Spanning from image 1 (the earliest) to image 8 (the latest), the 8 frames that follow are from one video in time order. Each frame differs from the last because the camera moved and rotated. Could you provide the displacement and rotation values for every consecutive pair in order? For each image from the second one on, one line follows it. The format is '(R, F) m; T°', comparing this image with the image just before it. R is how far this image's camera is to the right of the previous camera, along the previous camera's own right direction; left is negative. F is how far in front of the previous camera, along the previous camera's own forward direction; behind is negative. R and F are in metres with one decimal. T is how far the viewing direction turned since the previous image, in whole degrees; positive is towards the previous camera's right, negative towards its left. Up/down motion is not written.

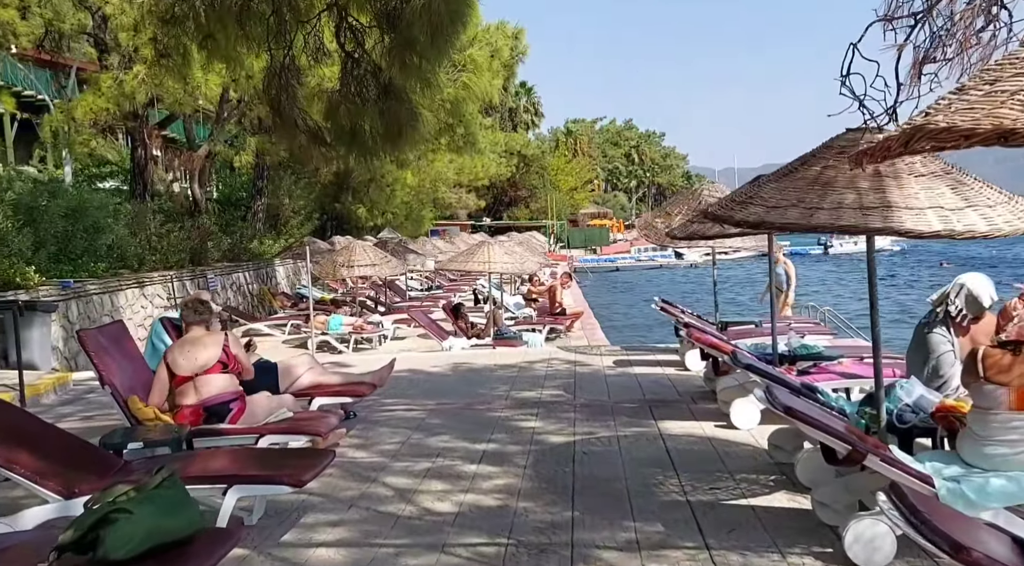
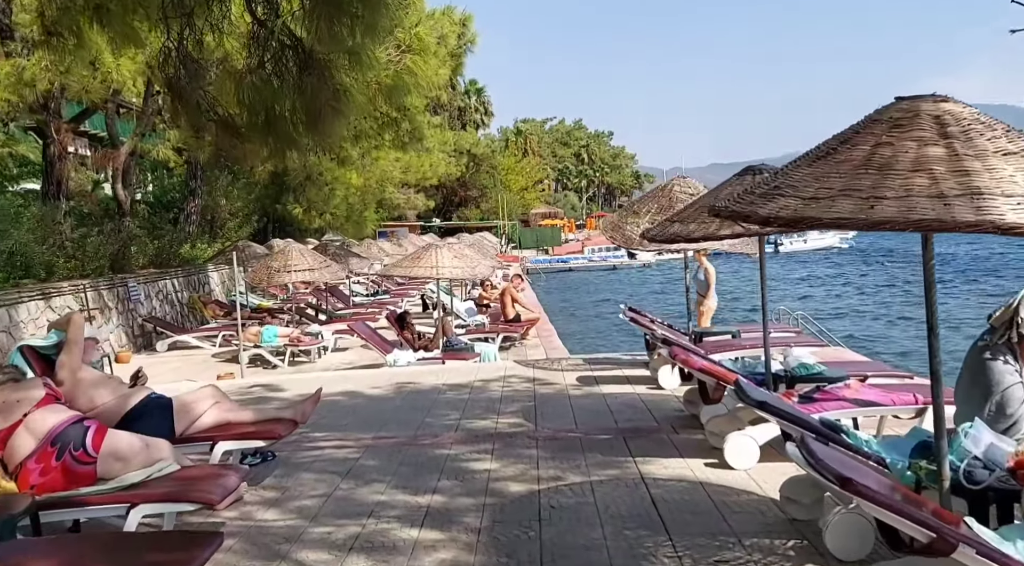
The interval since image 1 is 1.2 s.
(0.0, +1.0) m; +3°
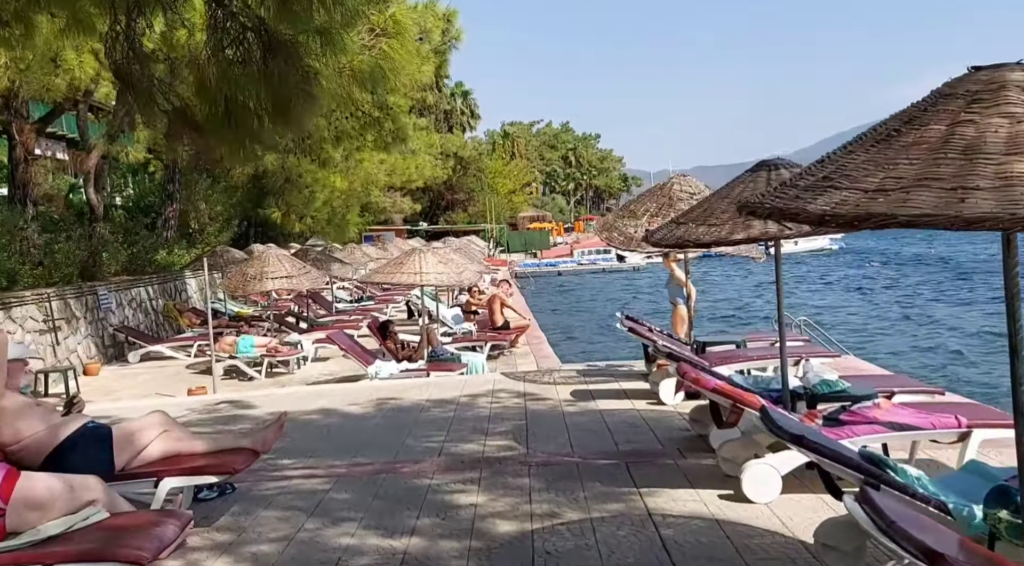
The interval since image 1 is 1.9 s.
(0.0, +0.6) m; +1°
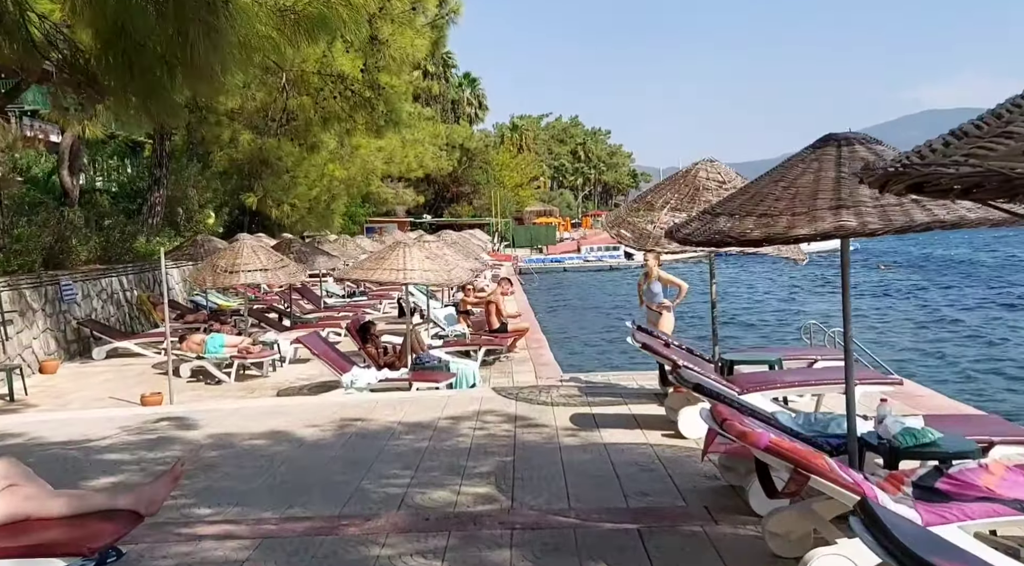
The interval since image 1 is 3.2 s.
(+0.1, +1.2) m; 0°
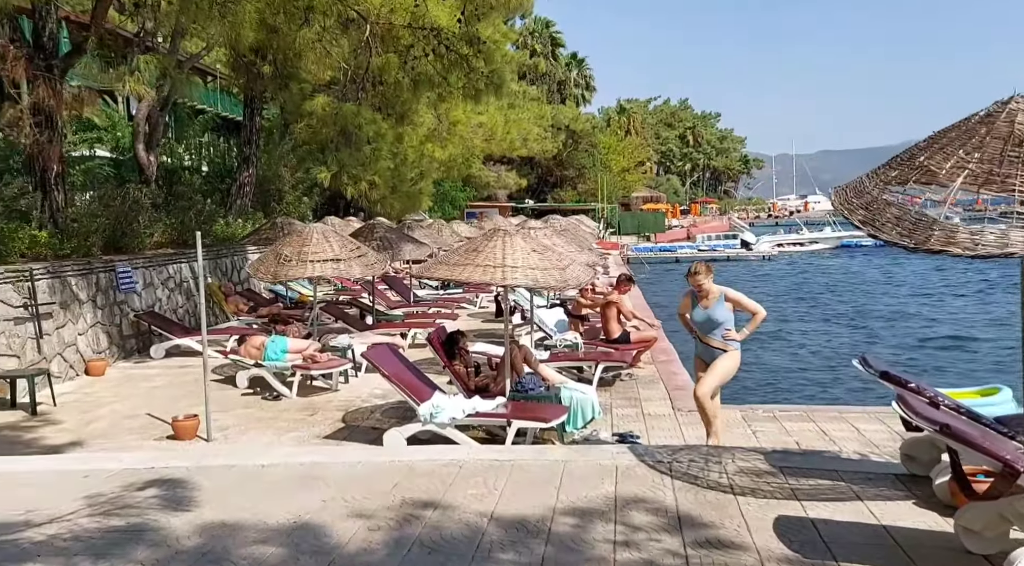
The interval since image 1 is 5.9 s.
(-0.3, +2.3) m; -7°
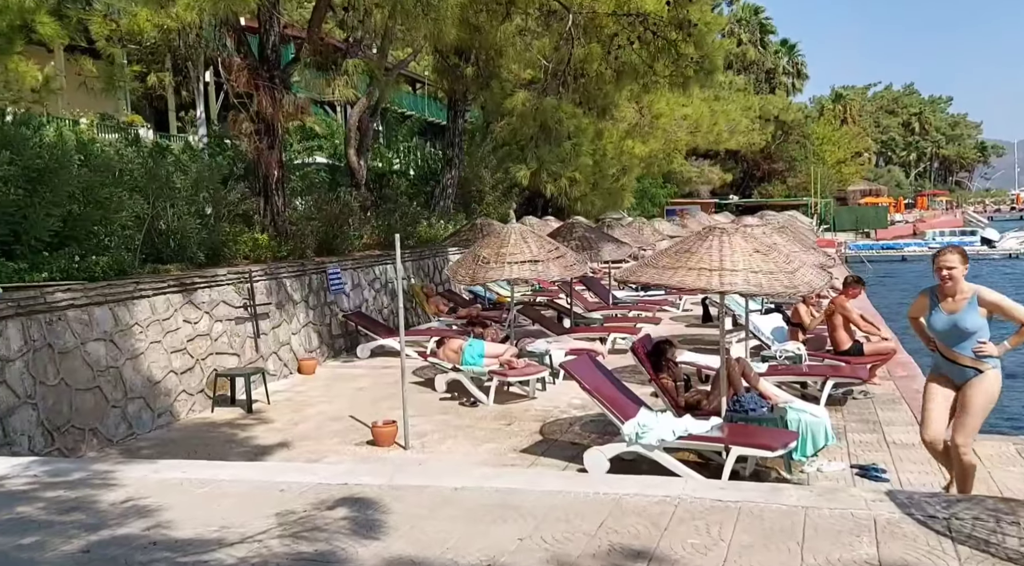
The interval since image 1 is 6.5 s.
(-0.1, +0.6) m; -13°
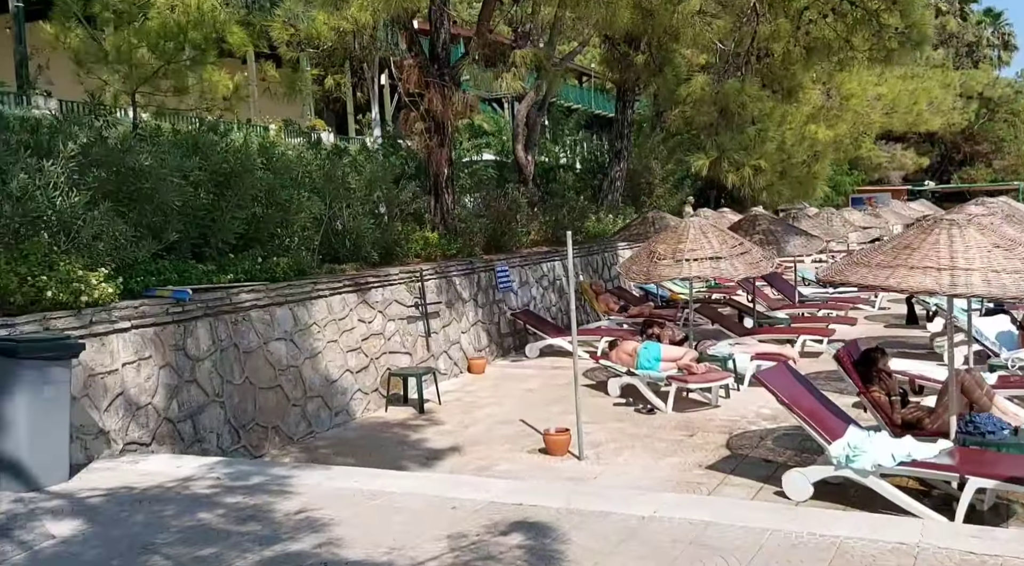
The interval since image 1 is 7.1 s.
(-0.1, +0.5) m; -11°
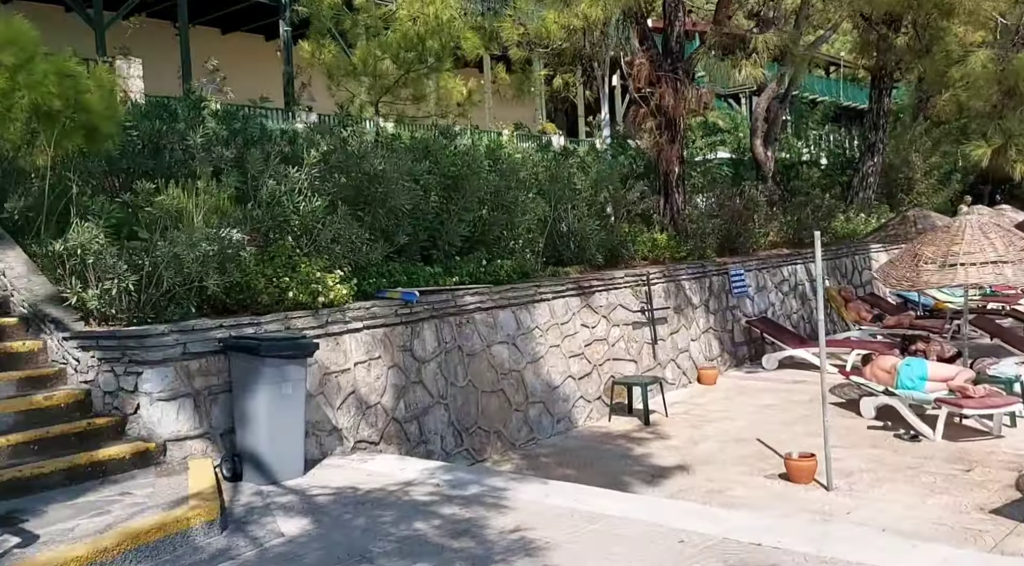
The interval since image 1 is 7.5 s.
(0.0, +0.5) m; -15°
